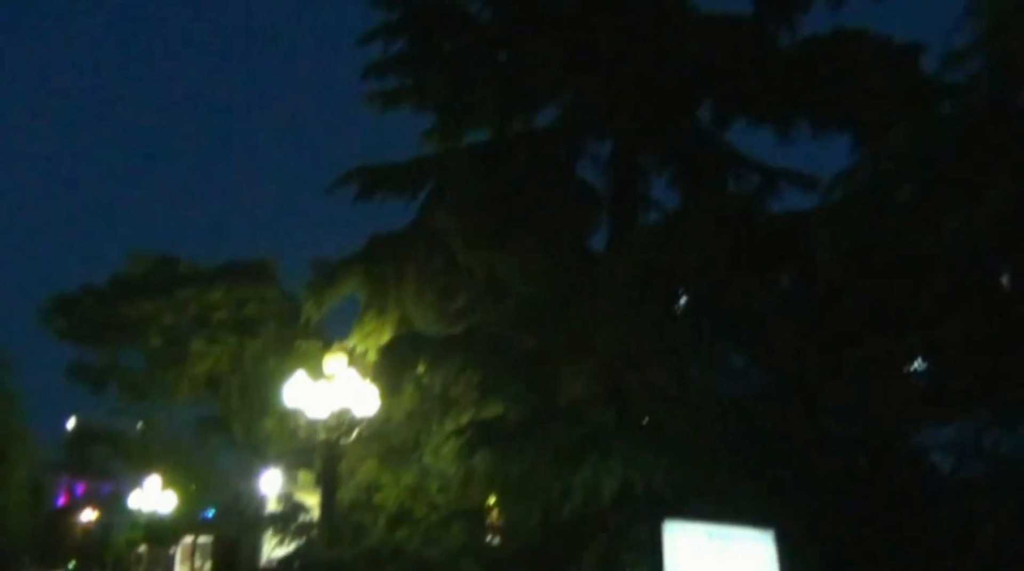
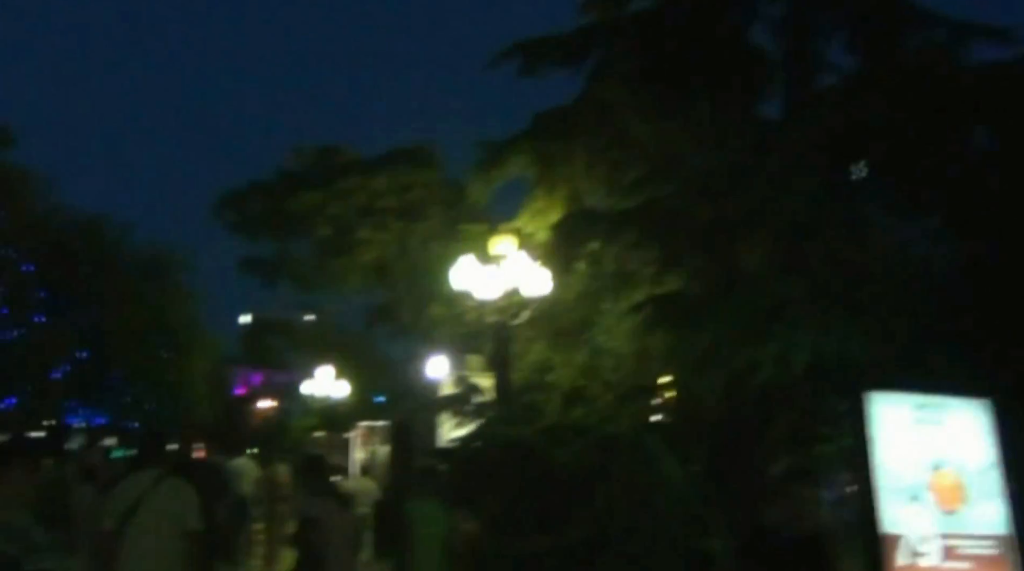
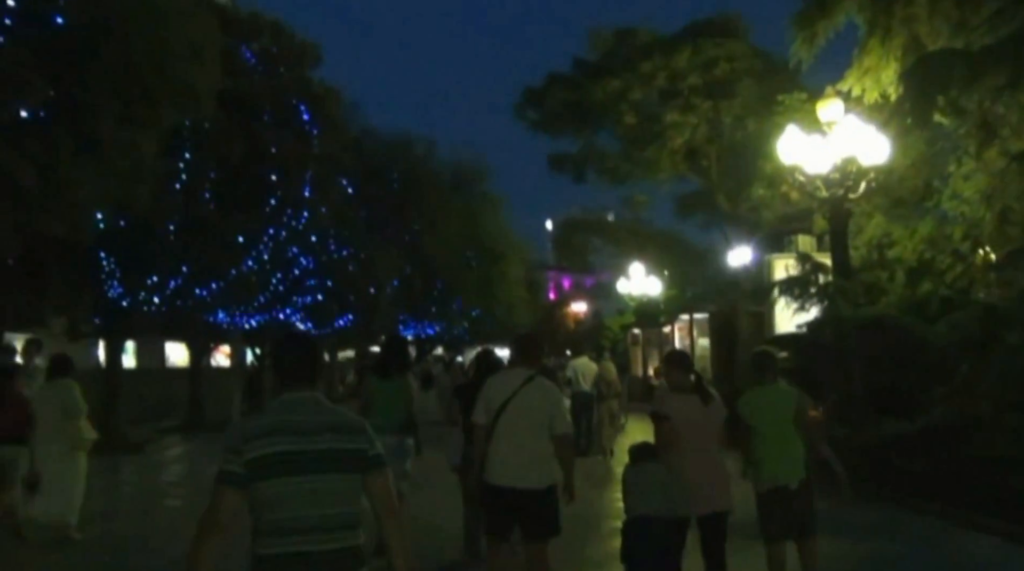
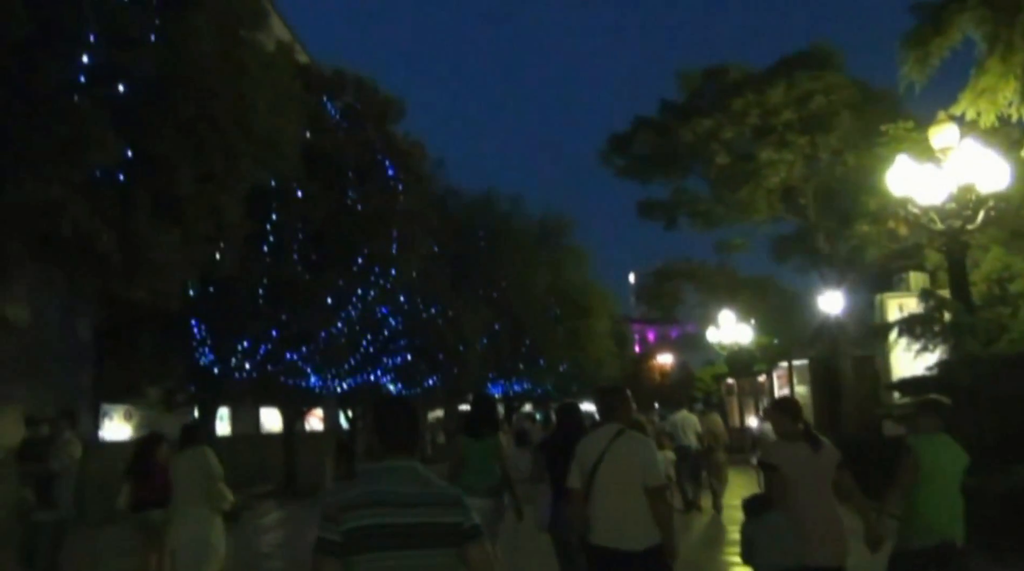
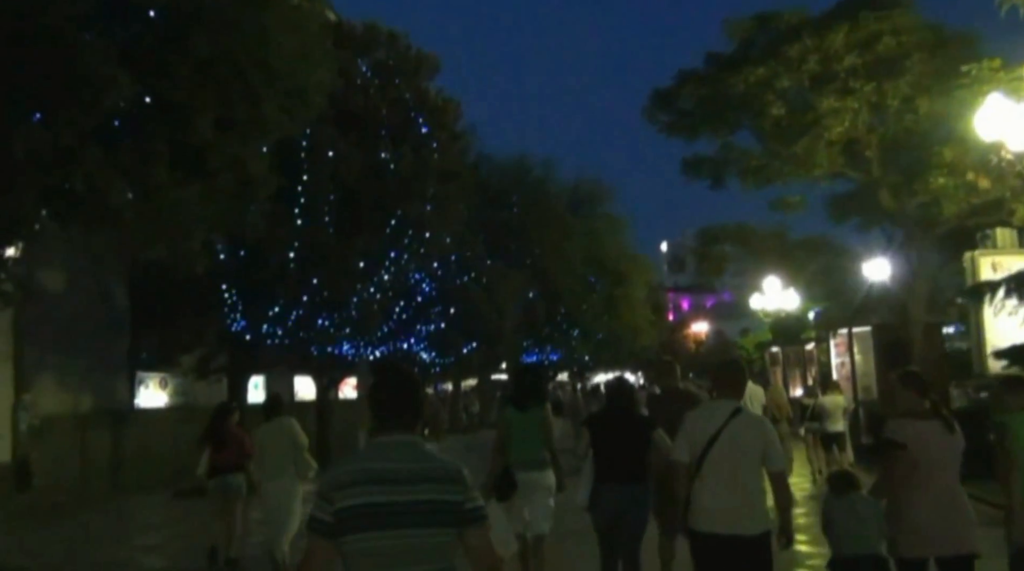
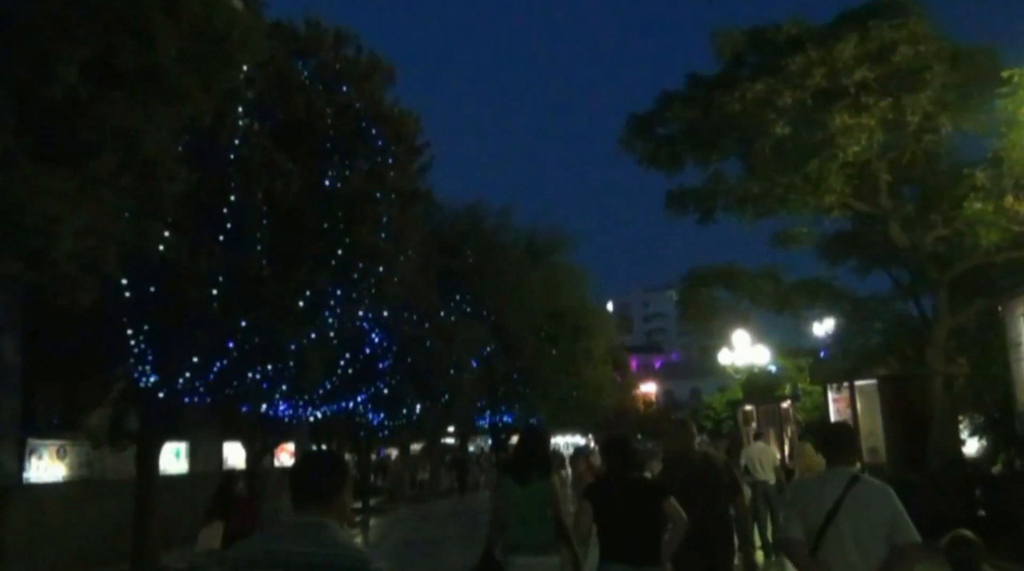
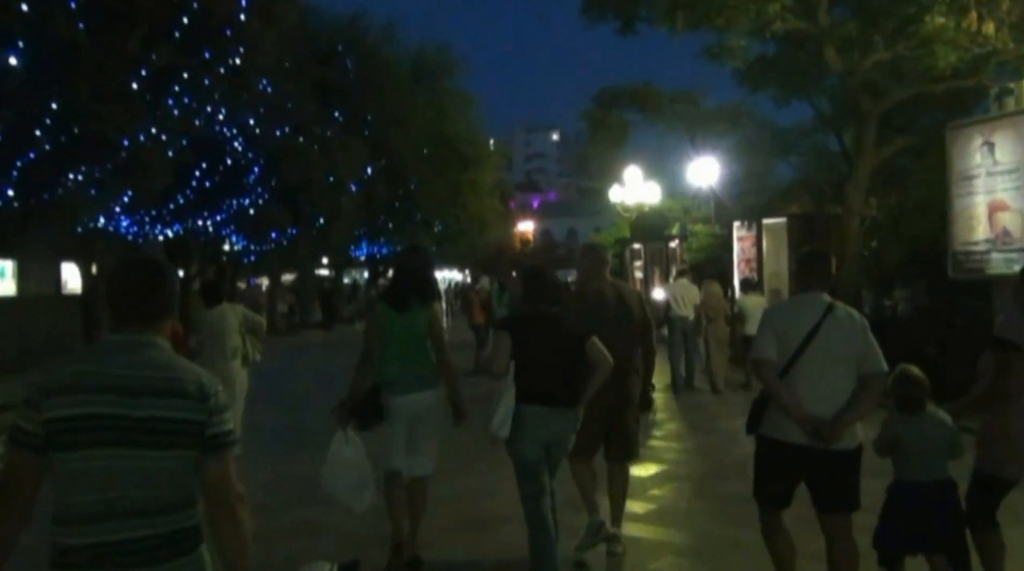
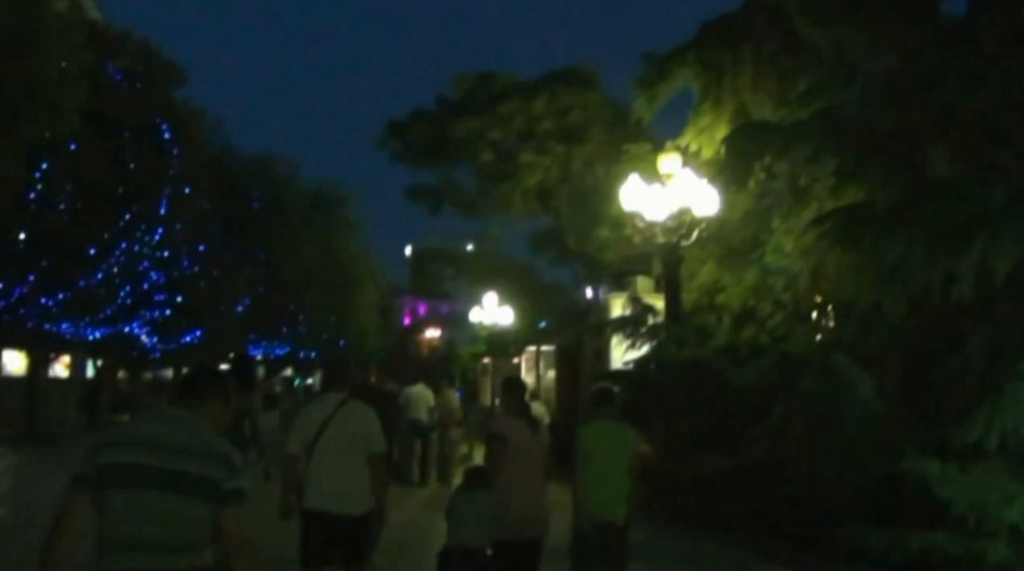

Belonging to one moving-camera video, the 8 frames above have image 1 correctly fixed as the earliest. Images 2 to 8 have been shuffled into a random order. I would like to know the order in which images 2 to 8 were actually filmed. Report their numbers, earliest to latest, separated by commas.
2, 8, 3, 4, 5, 6, 7
